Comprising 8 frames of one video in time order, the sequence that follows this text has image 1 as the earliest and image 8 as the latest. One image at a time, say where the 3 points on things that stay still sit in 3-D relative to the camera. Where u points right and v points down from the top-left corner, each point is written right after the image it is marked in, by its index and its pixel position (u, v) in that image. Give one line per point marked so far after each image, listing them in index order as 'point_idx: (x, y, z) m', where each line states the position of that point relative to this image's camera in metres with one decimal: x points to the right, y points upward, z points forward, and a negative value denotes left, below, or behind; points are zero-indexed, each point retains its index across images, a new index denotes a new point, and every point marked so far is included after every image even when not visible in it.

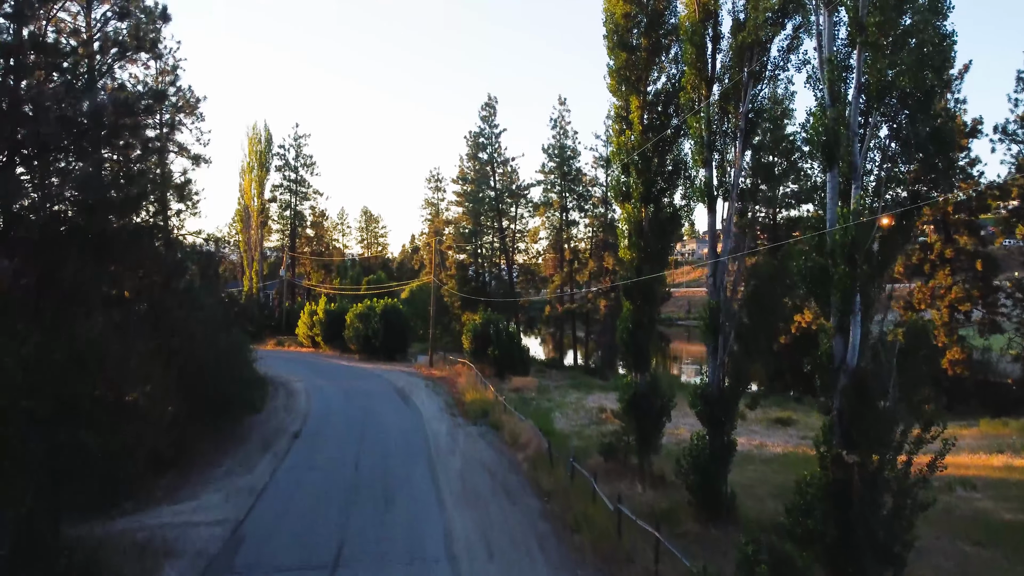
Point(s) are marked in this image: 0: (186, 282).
0: (-7.5, +0.3, +16.9) m
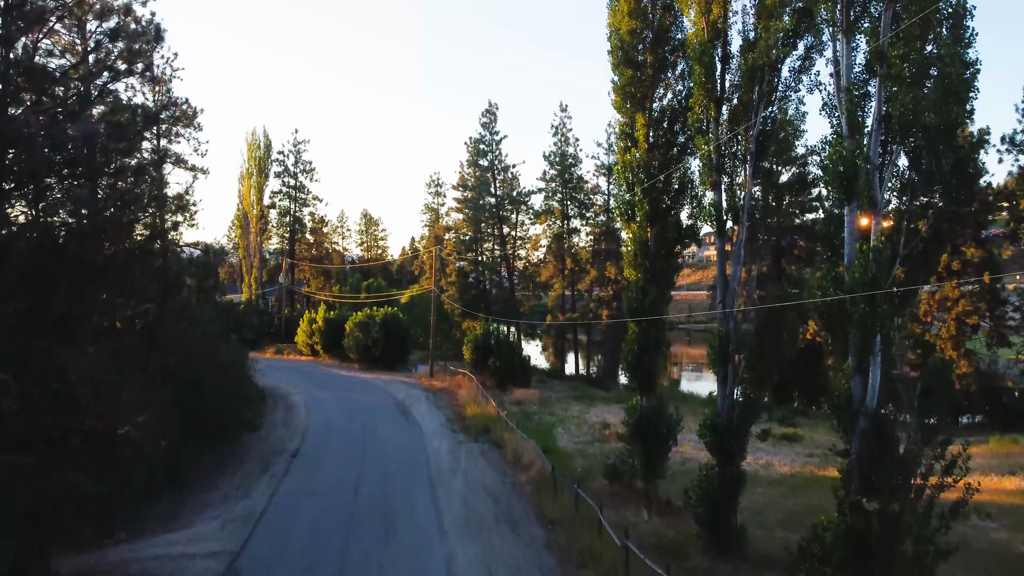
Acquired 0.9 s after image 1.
0: (-7.5, -0.2, +16.6) m
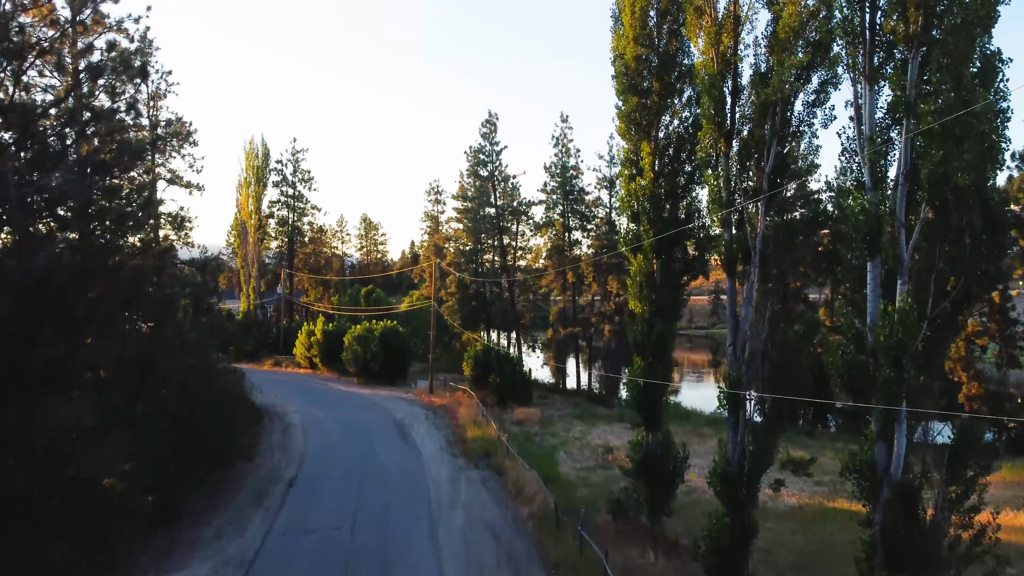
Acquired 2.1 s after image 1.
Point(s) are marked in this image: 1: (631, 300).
0: (-7.4, -0.9, +16.1) m
1: (+2.5, -0.3, +15.3) m
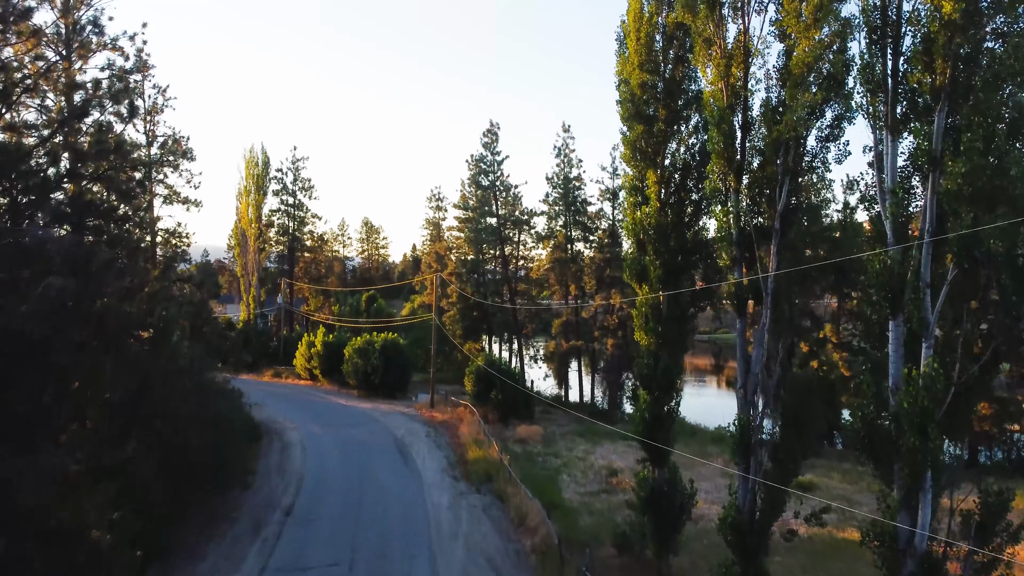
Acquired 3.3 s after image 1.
0: (-7.4, -1.6, +15.7) m
1: (+2.6, -0.9, +14.9) m
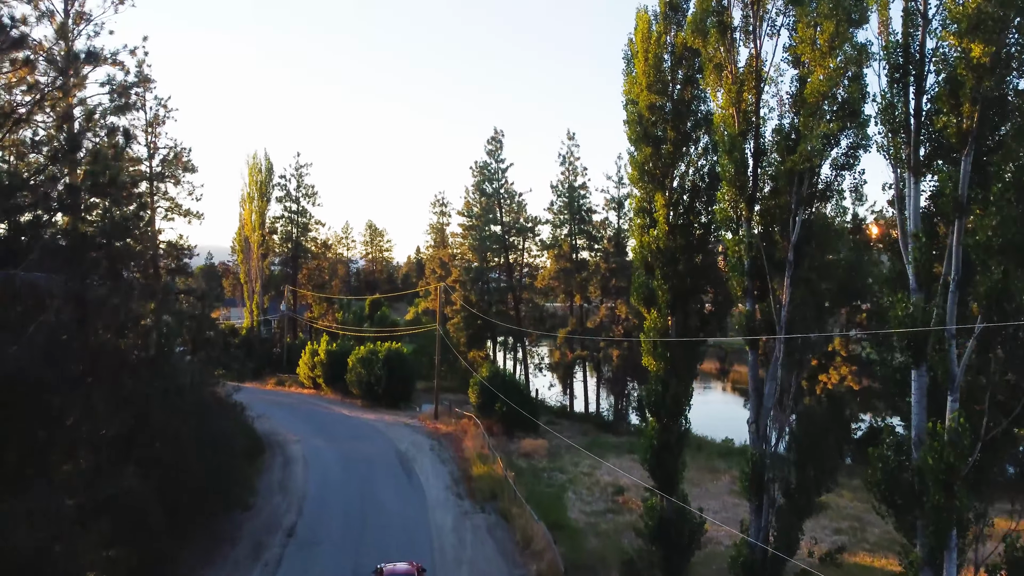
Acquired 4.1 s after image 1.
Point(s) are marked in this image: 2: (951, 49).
0: (-7.3, -2.1, +15.4) m
1: (+2.7, -1.4, +14.6) m
2: (+6.7, +3.6, +11.0) m
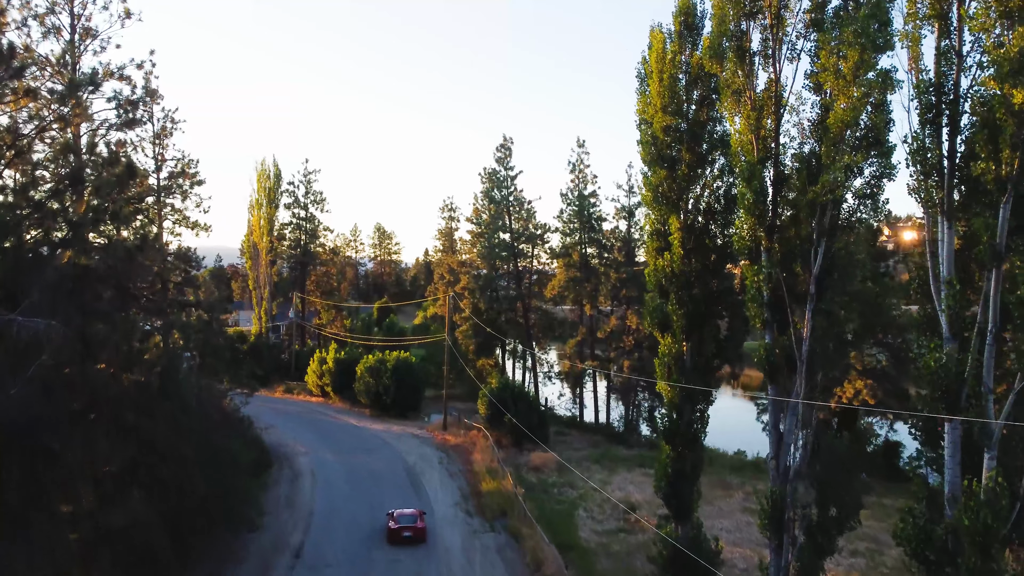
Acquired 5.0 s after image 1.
0: (-7.0, -2.5, +15.2) m
1: (+2.9, -1.9, +14.2) m
2: (+6.9, +3.1, +10.6) m
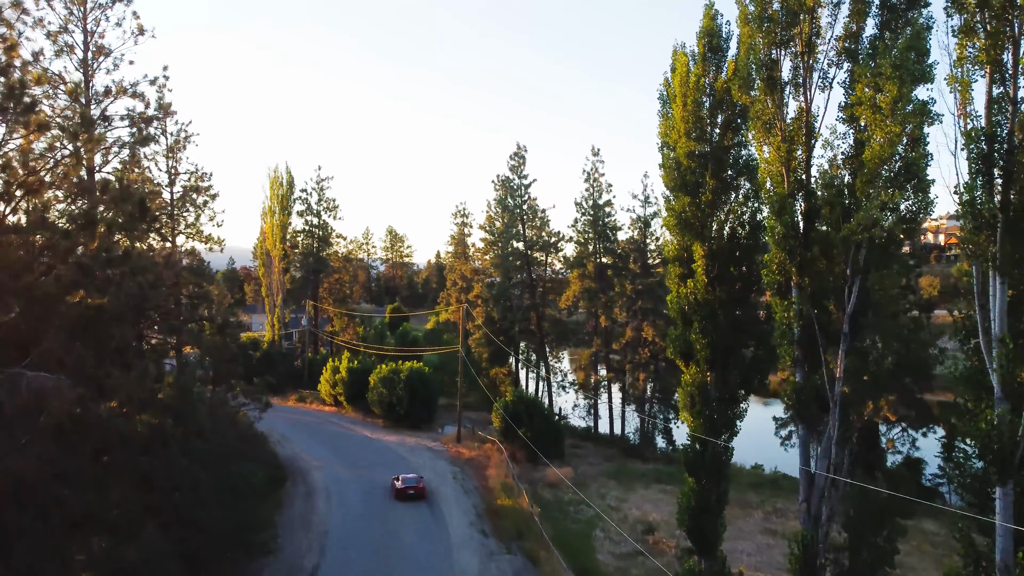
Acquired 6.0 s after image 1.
0: (-6.7, -3.1, +15.0) m
1: (+3.3, -2.4, +13.9) m
2: (+7.2, +2.5, +10.2) m
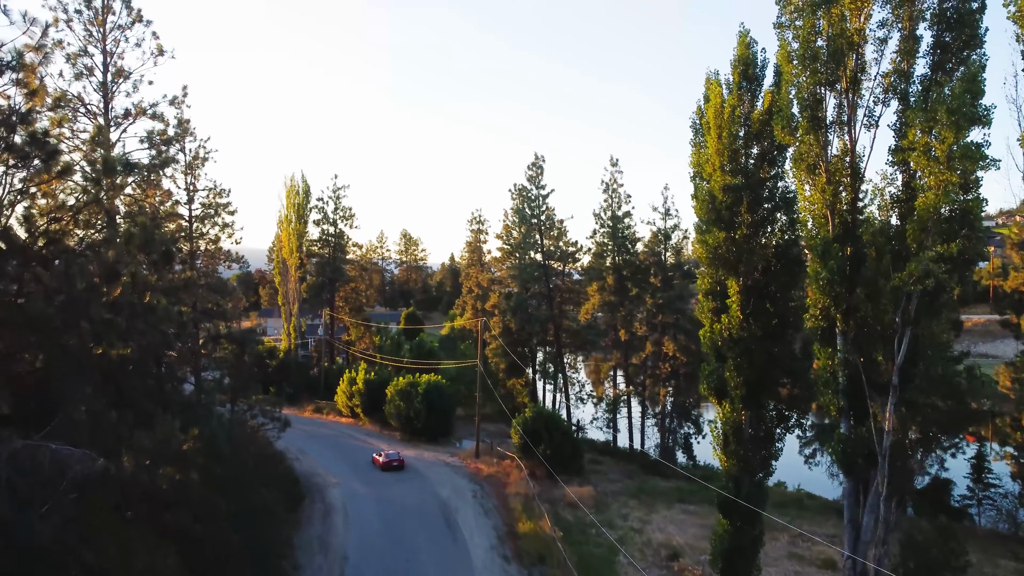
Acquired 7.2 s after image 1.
0: (-6.1, -3.8, +14.8) m
1: (+3.8, -3.1, +13.5) m
2: (+7.7, +1.9, +9.7) m
